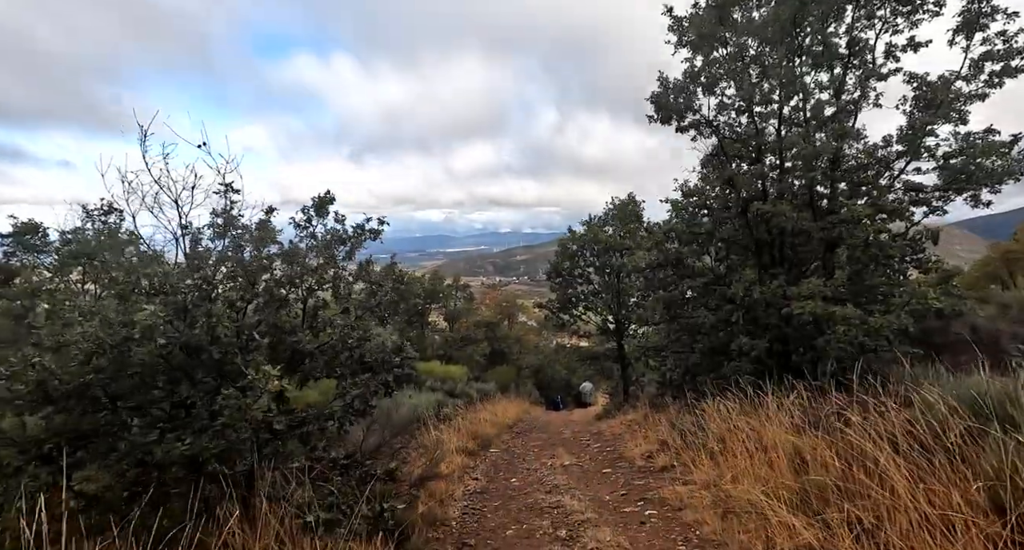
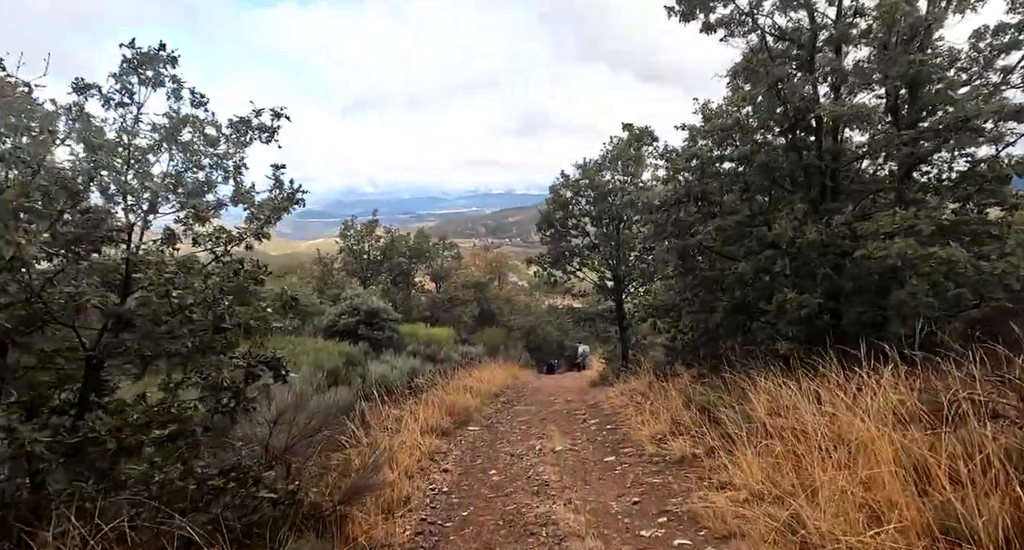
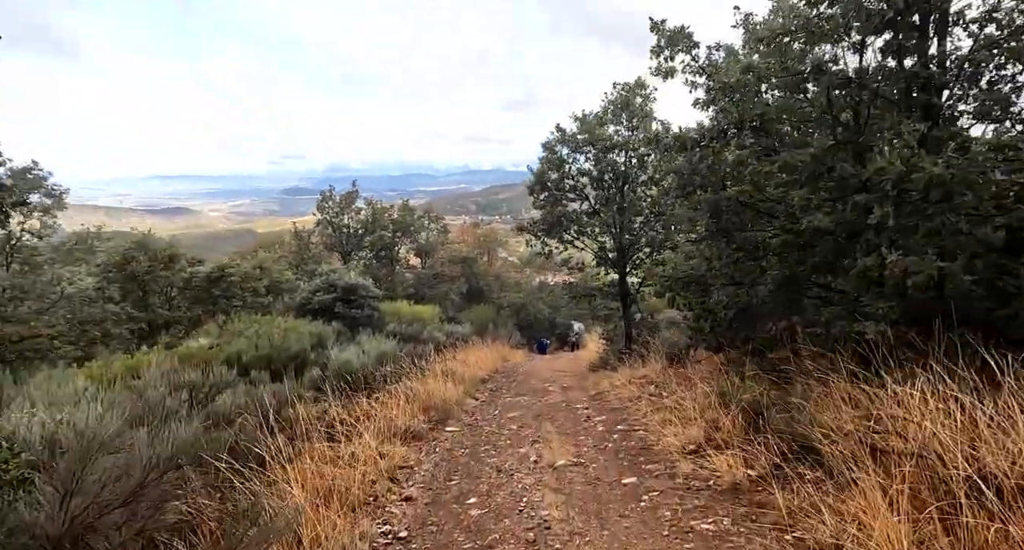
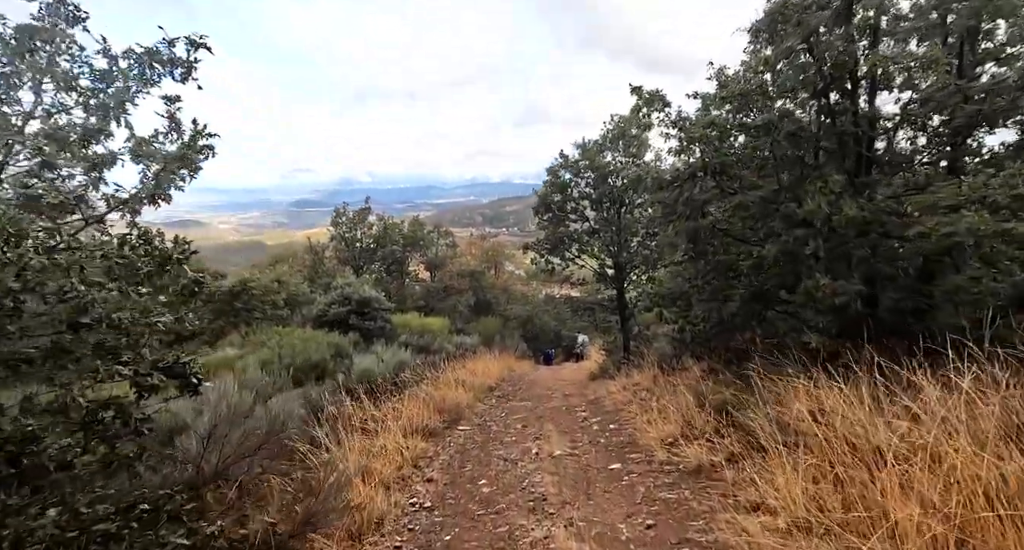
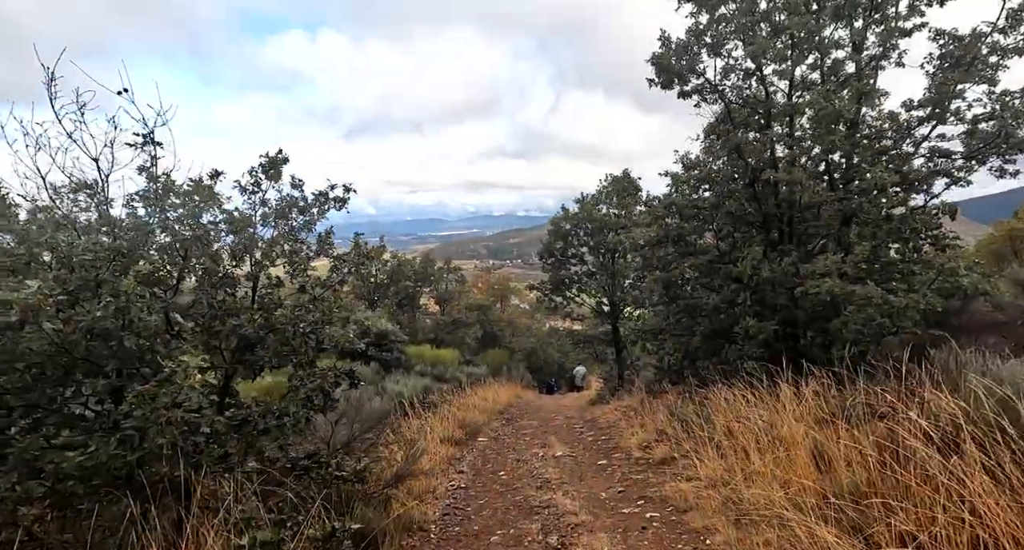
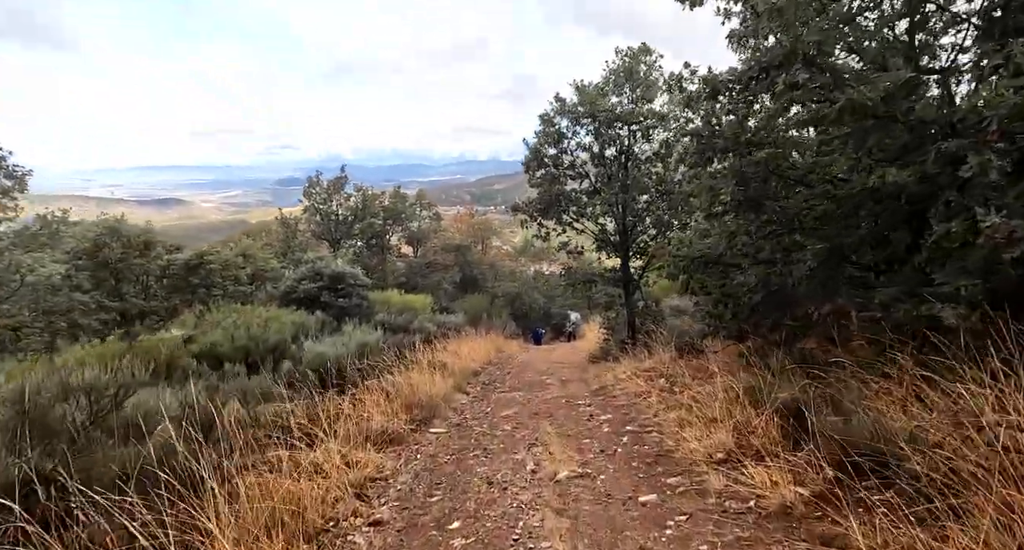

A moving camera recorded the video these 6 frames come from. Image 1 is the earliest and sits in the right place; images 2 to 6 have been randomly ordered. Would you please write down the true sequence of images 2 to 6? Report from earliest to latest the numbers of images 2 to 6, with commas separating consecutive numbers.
5, 2, 4, 3, 6
